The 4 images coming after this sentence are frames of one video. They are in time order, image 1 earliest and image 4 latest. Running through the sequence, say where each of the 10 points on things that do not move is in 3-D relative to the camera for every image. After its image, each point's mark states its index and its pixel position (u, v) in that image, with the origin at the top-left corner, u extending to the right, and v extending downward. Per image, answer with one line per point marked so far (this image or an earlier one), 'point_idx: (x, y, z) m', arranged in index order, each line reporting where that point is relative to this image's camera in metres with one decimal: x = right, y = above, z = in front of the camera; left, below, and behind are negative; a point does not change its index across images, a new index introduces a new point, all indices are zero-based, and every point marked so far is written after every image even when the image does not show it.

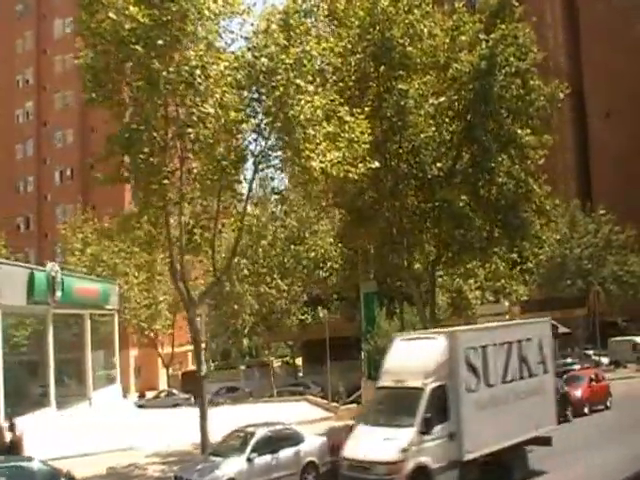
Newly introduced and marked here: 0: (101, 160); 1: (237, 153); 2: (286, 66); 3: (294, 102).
0: (-6.4, +2.3, +19.2) m
1: (-2.6, +2.6, +19.2) m
2: (-1.1, +5.0, +18.8) m
3: (-0.9, +4.0, +18.8) m
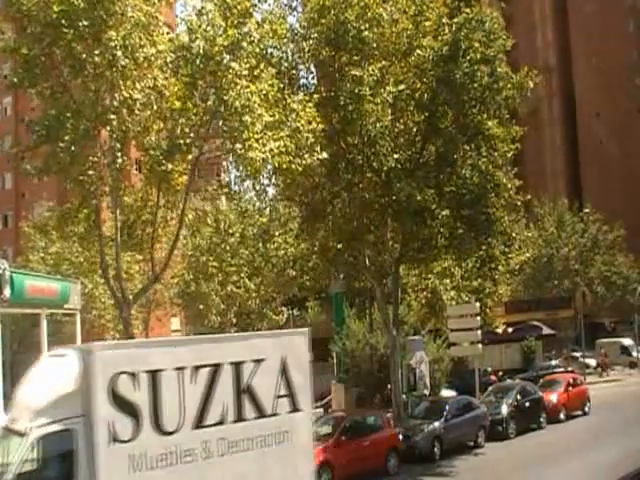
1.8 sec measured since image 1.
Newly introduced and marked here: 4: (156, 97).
0: (-8.0, +2.4, +17.8) m
1: (-4.2, +2.7, +17.8) m
2: (-2.7, +5.1, +17.4) m
3: (-2.4, +4.1, +17.4) m
4: (-4.5, +3.9, +17.7) m
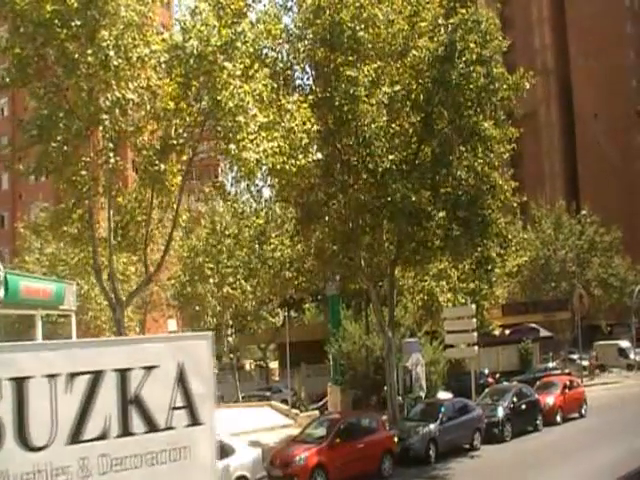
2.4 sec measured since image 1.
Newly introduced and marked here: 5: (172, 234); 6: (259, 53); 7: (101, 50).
0: (-8.2, +2.4, +17.7) m
1: (-4.3, +2.7, +17.7) m
2: (-2.8, +5.1, +17.4) m
3: (-2.6, +4.1, +17.4) m
4: (-4.6, +3.9, +17.6) m
5: (-4.5, +0.2, +19.8) m
6: (-1.8, +5.5, +19.2) m
7: (-5.7, +5.0, +16.9) m
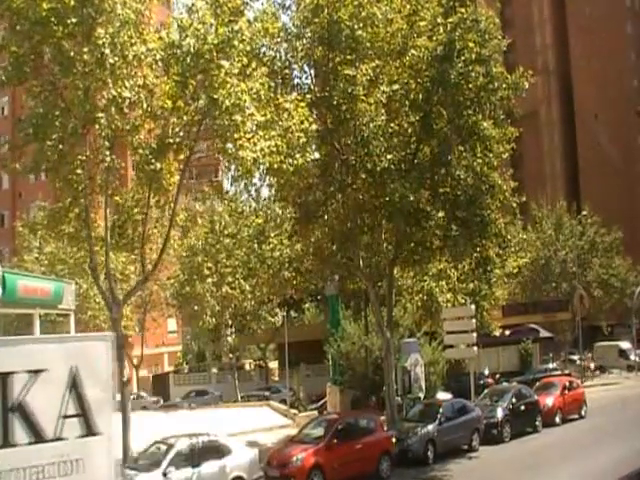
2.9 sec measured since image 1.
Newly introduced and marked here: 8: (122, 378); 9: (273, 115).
0: (-8.2, +2.5, +17.6) m
1: (-4.4, +2.7, +17.6) m
2: (-2.9, +5.1, +17.3) m
3: (-2.7, +4.1, +17.3) m
4: (-4.7, +3.9, +17.5) m
5: (-4.6, +0.2, +19.7) m
6: (-1.9, +5.6, +19.1) m
7: (-5.7, +5.0, +16.8) m
8: (-5.6, -4.0, +18.6) m
9: (-1.4, +3.6, +18.7) m
